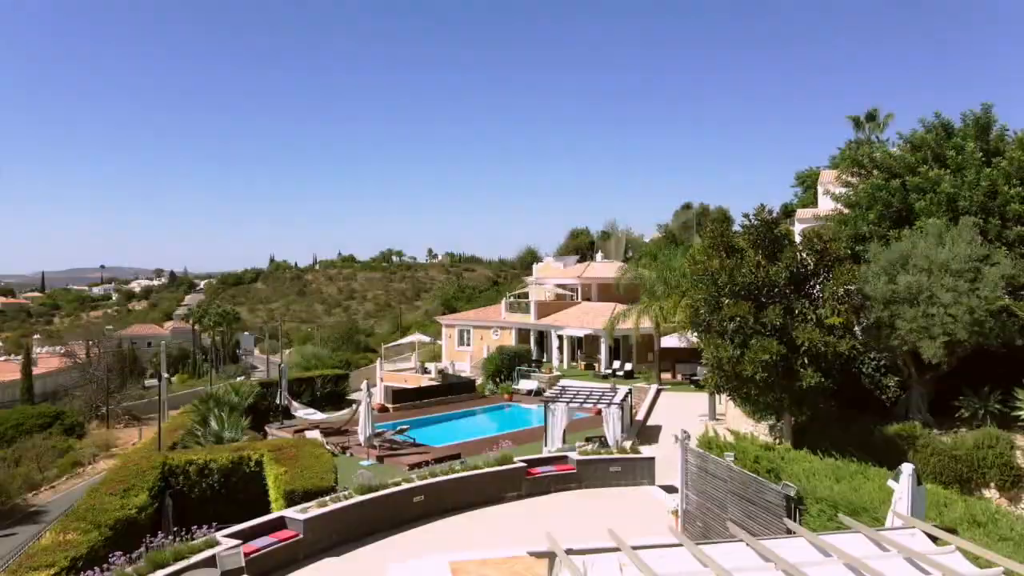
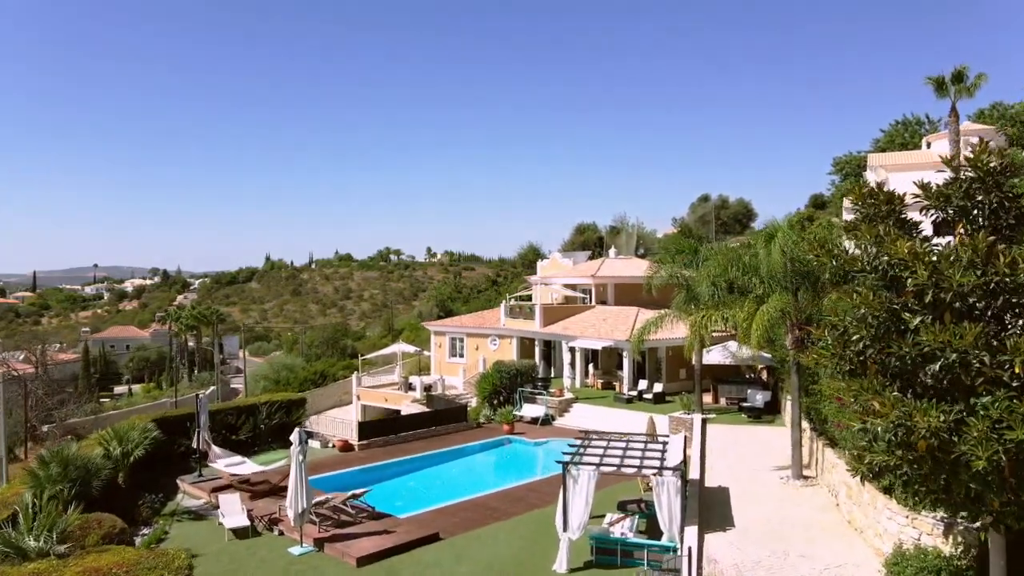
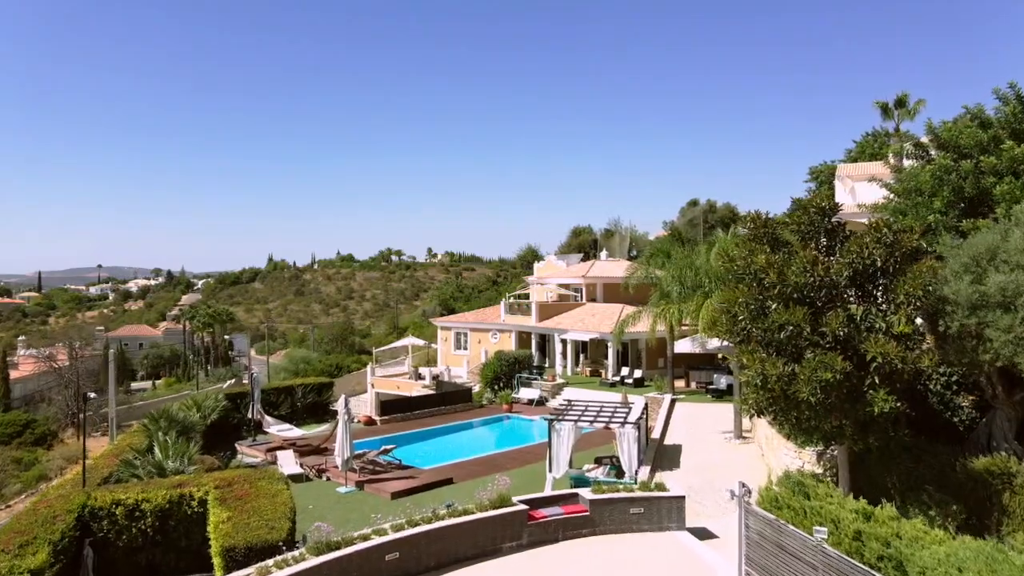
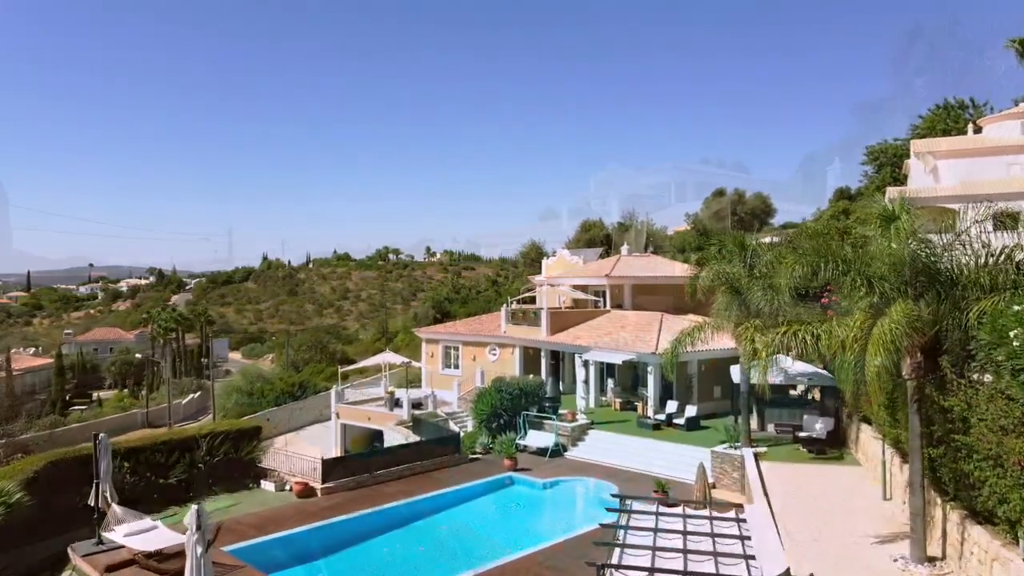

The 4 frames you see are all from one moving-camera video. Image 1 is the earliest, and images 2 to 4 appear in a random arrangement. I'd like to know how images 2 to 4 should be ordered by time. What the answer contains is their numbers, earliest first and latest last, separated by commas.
3, 2, 4
